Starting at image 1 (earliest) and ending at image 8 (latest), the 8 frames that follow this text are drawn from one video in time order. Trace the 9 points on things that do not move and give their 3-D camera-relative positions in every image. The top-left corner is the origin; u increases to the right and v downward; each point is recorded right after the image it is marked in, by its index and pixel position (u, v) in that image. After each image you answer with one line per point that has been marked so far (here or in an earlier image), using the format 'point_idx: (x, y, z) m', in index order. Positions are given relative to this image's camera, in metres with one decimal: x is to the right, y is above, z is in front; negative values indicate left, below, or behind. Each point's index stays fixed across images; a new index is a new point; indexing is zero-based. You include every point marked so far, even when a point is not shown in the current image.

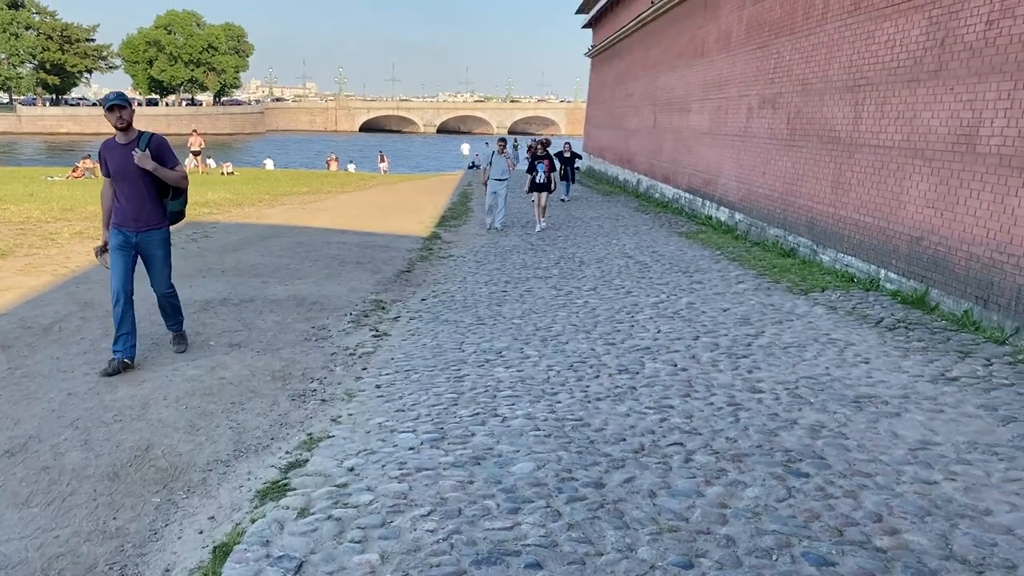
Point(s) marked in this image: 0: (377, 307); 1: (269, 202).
0: (-1.3, -0.2, +8.6) m
1: (-5.3, +1.9, +20.0) m
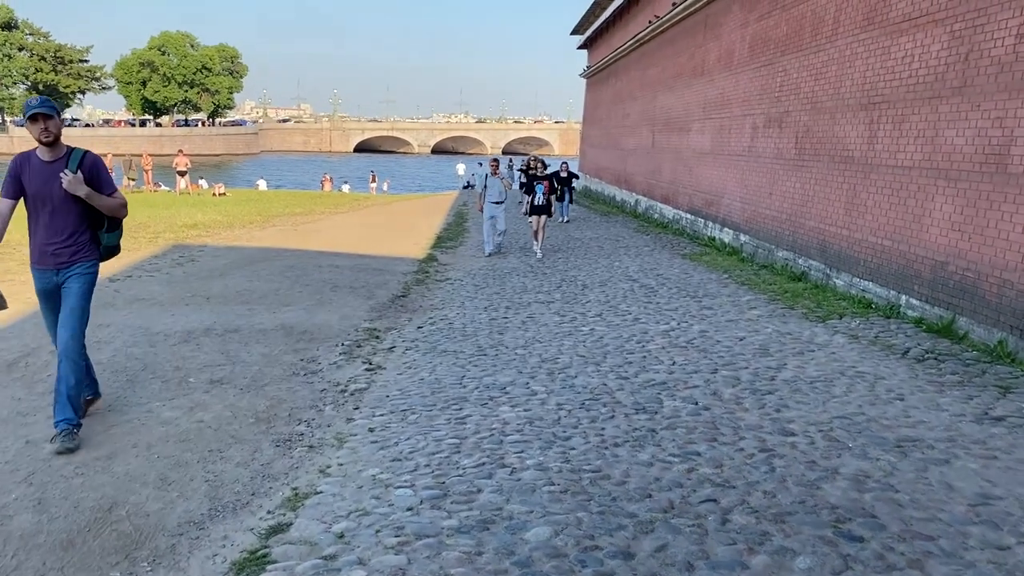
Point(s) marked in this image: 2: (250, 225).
0: (-1.3, -0.4, +8.1) m
1: (-5.4, +1.4, +19.5) m
2: (-5.4, +1.3, +18.7) m
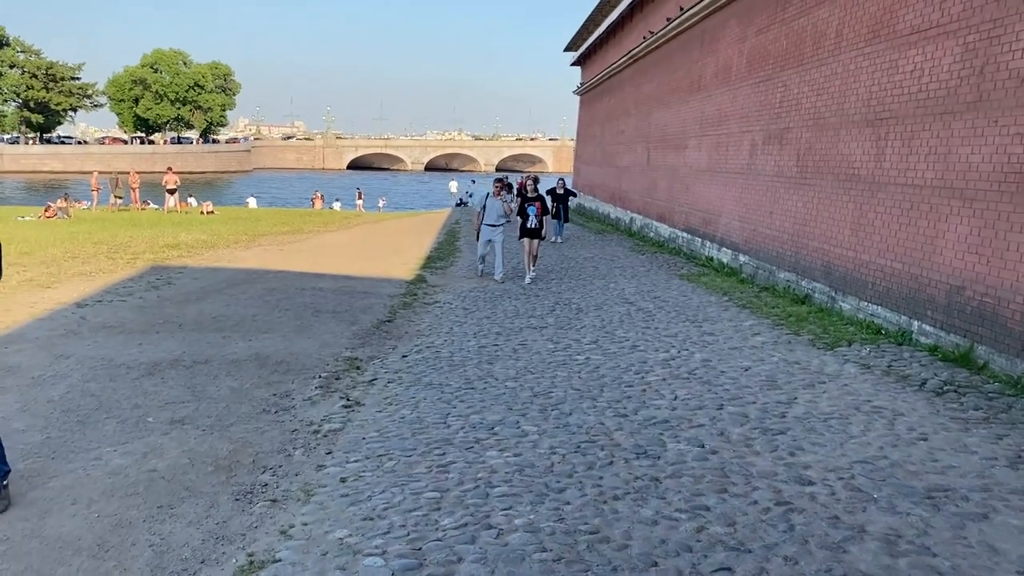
0: (-1.3, -0.7, +7.6) m
1: (-5.6, +0.9, +19.0) m
2: (-5.6, +0.9, +18.2) m
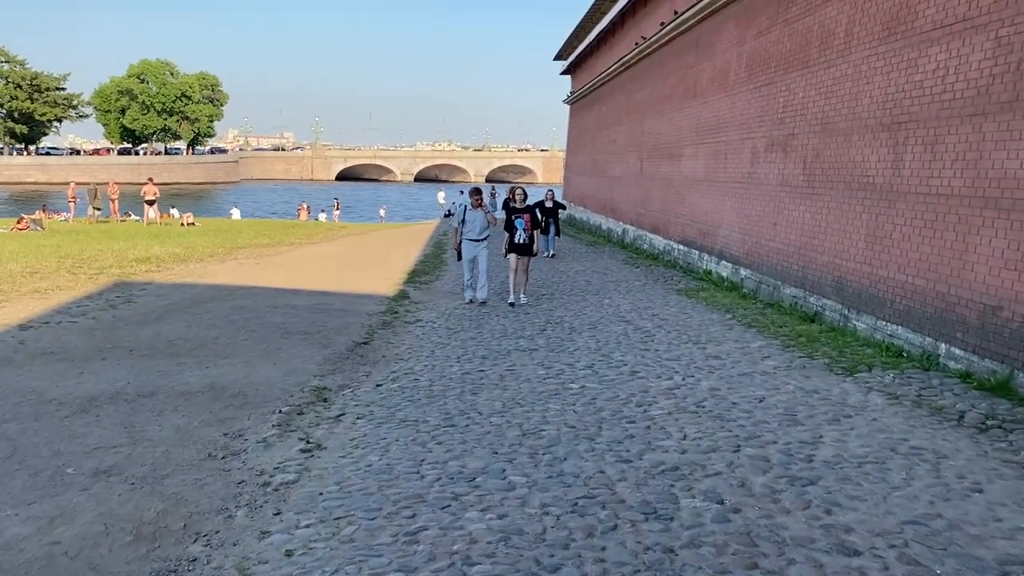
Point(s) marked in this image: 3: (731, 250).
0: (-1.4, -0.8, +6.8) m
1: (-5.8, +0.6, +18.1) m
2: (-5.8, +0.6, +17.4) m
3: (+3.4, +0.6, +14.0) m
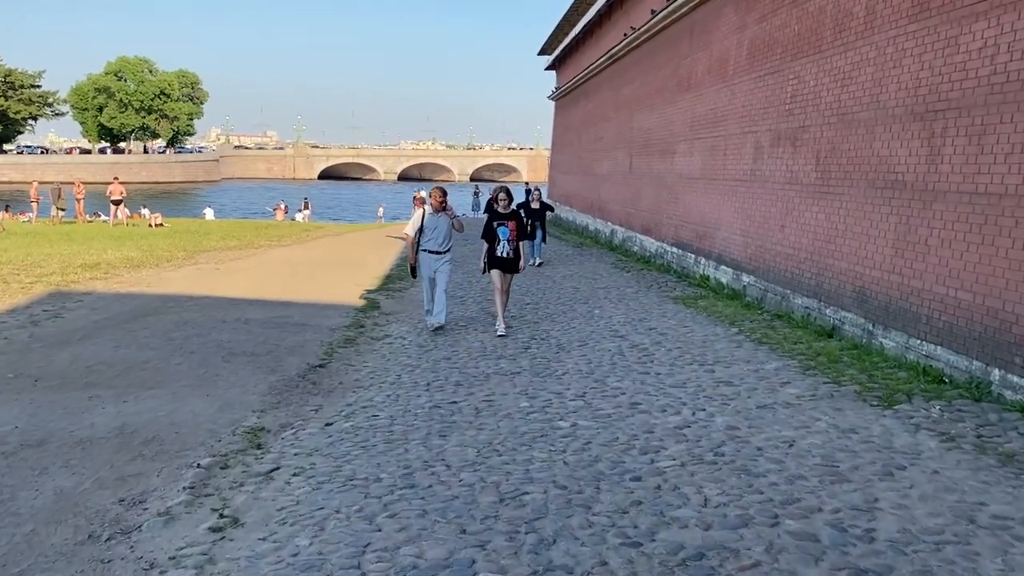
0: (-1.6, -1.0, +5.5) m
1: (-6.1, +0.5, +16.8) m
2: (-6.1, +0.4, +16.1) m
3: (+3.1, +0.5, +12.8) m
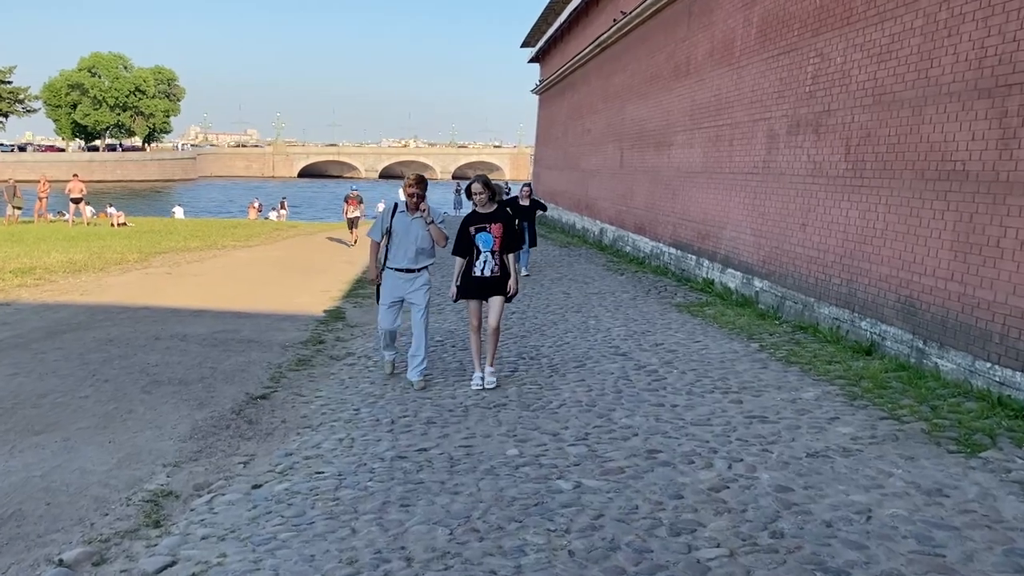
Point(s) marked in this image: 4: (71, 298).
0: (-1.7, -1.1, +4.1) m
1: (-6.4, +0.4, +15.3) m
2: (-6.4, +0.3, +14.5) m
3: (+2.9, +0.4, +11.5) m
4: (-5.2, -0.1, +10.8) m
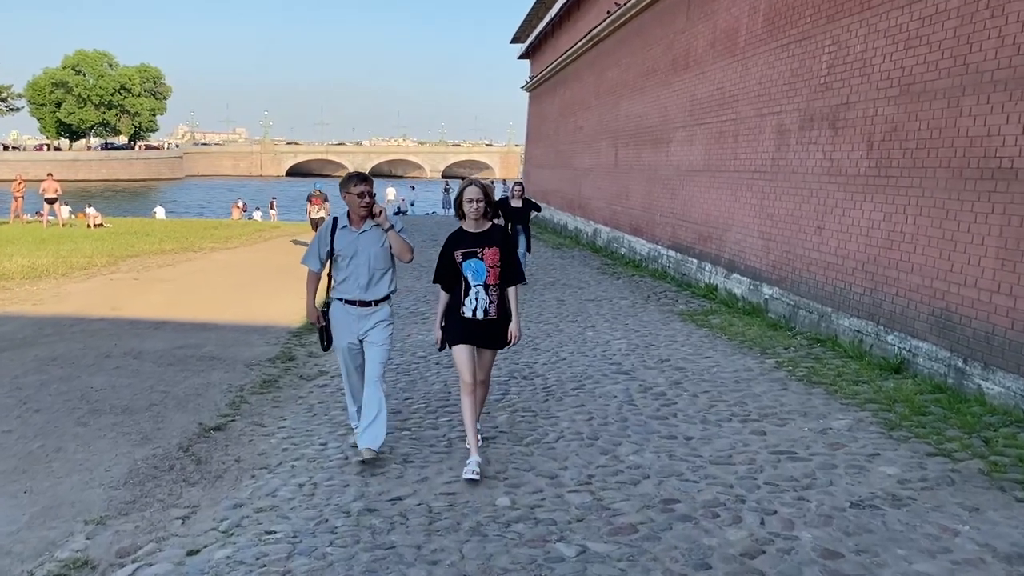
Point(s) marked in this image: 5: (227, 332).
0: (-1.7, -1.2, +3.3) m
1: (-6.6, +0.3, +14.4) m
2: (-6.5, +0.2, +13.7) m
3: (+2.8, +0.3, +10.7) m
4: (-5.3, -0.2, +10.0) m
5: (-2.8, -0.4, +9.0) m
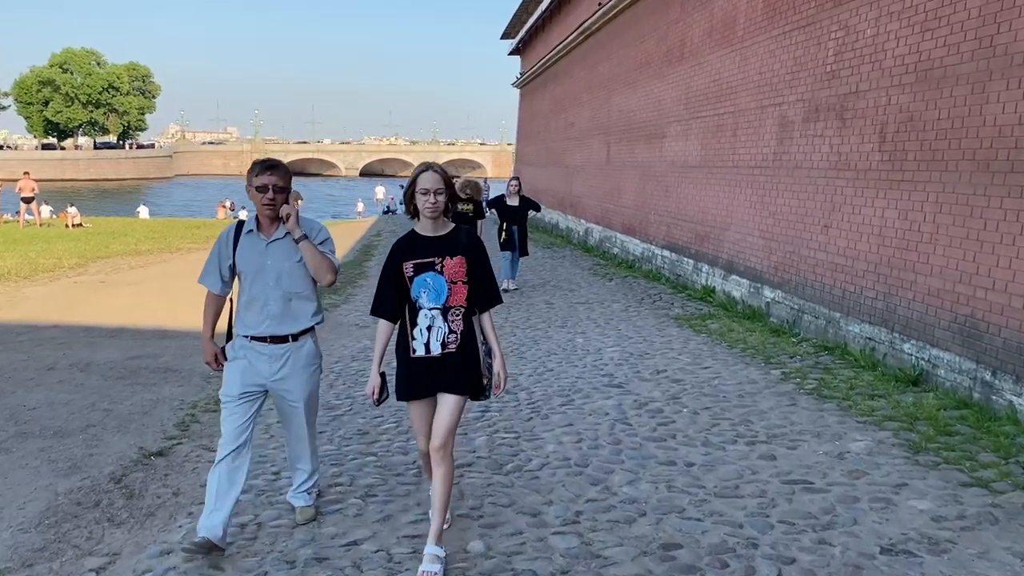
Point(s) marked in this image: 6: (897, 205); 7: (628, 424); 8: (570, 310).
0: (-1.8, -1.2, +2.6) m
1: (-6.7, +0.3, +13.7) m
2: (-6.7, +0.2, +13.0) m
3: (+2.6, +0.3, +10.1) m
4: (-5.5, -0.3, +9.3) m
5: (-3.0, -0.5, +8.4) m
6: (+3.0, +0.6, +7.0) m
7: (+0.7, -0.8, +5.6) m
8: (+0.7, -0.3, +10.5) m
